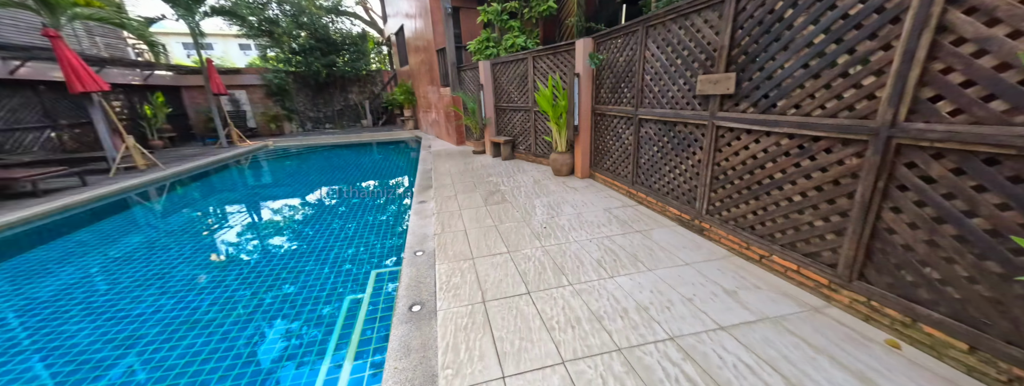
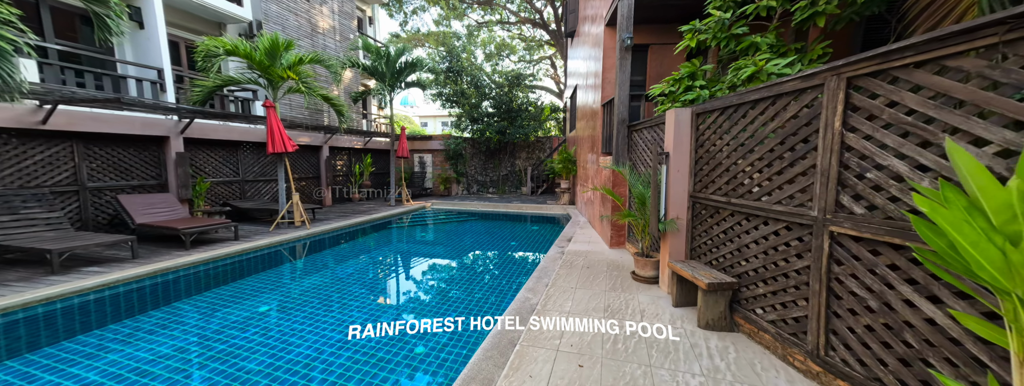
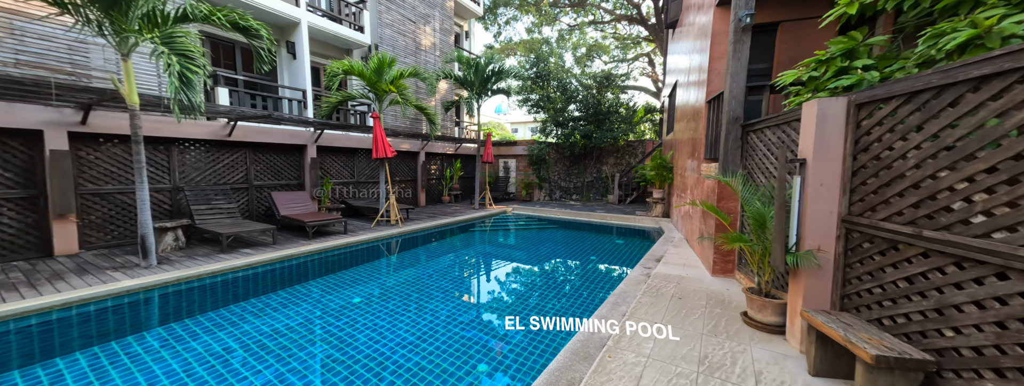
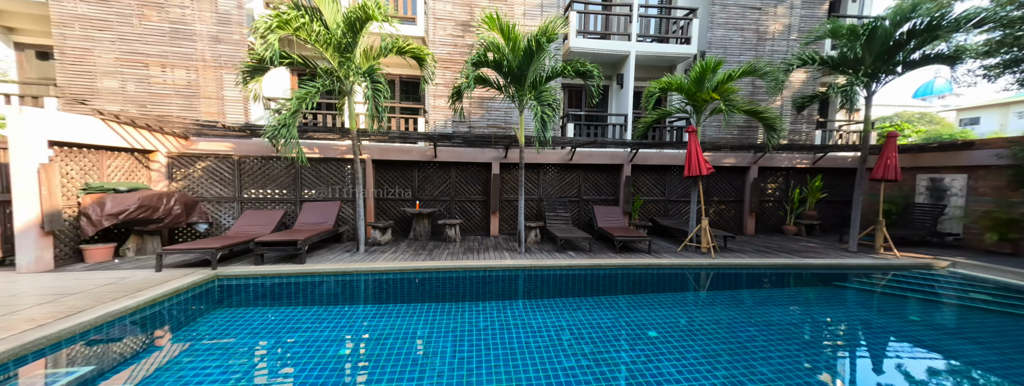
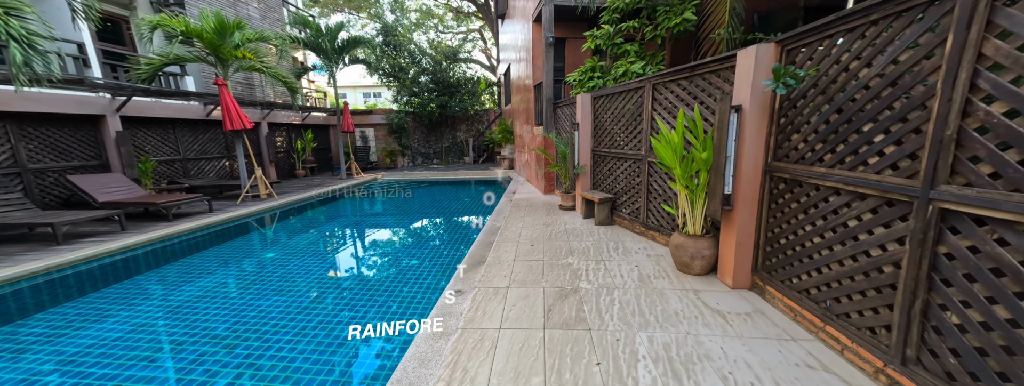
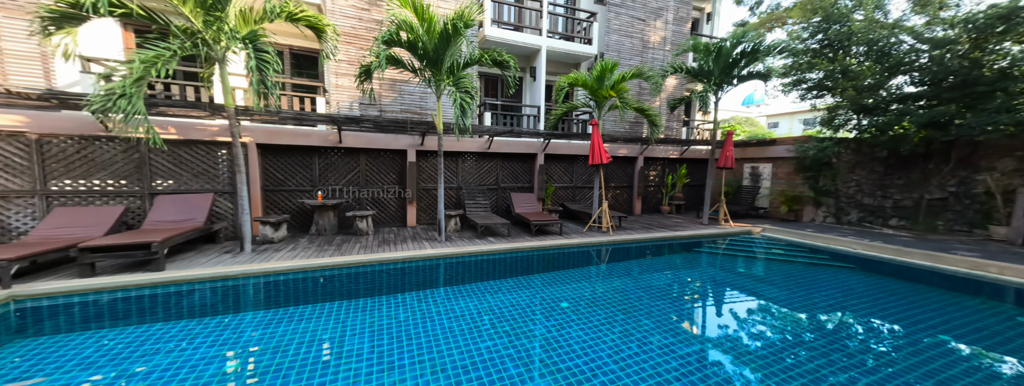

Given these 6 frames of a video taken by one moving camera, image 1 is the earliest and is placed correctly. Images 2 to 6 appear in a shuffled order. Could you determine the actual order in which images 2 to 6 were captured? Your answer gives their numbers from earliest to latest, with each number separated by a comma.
5, 2, 3, 6, 4
